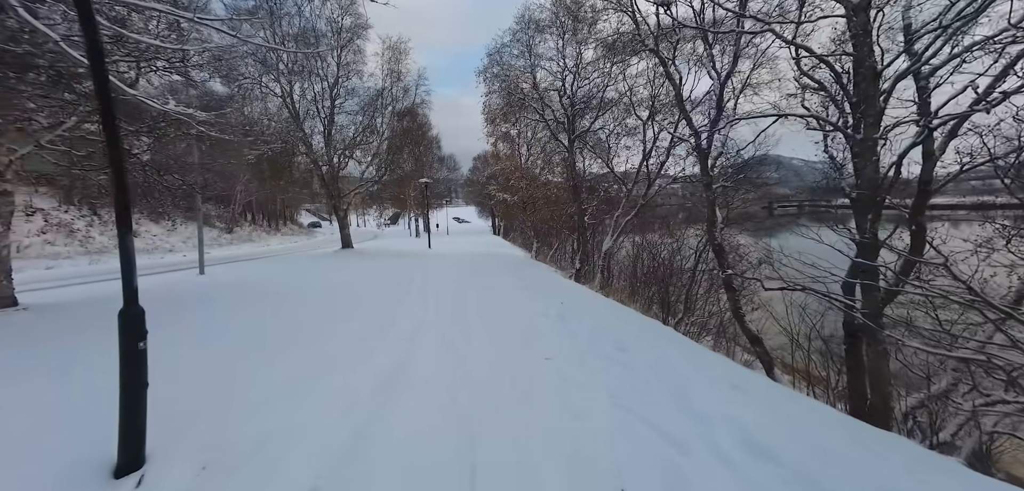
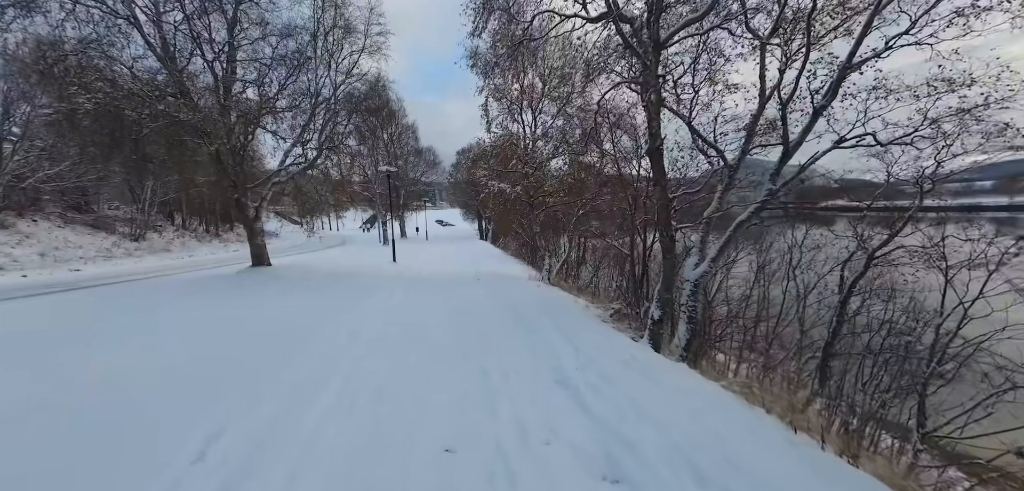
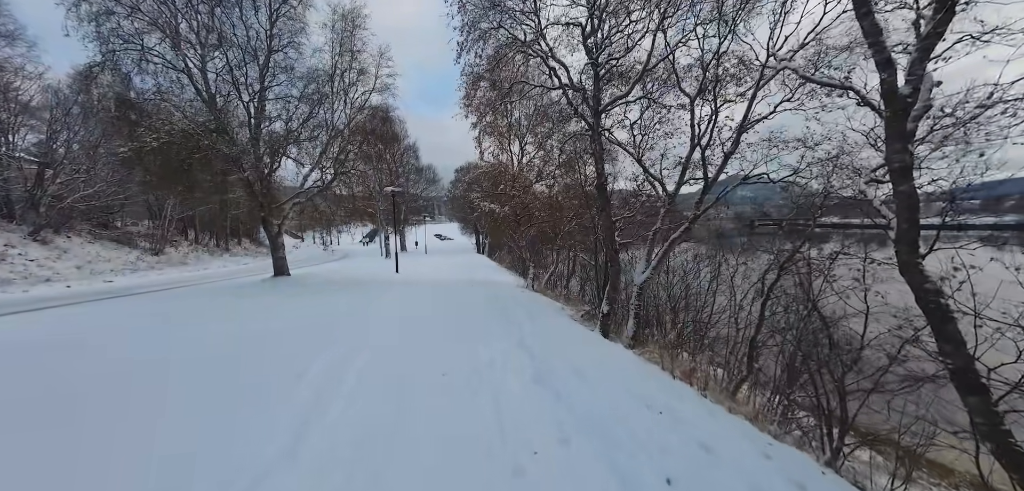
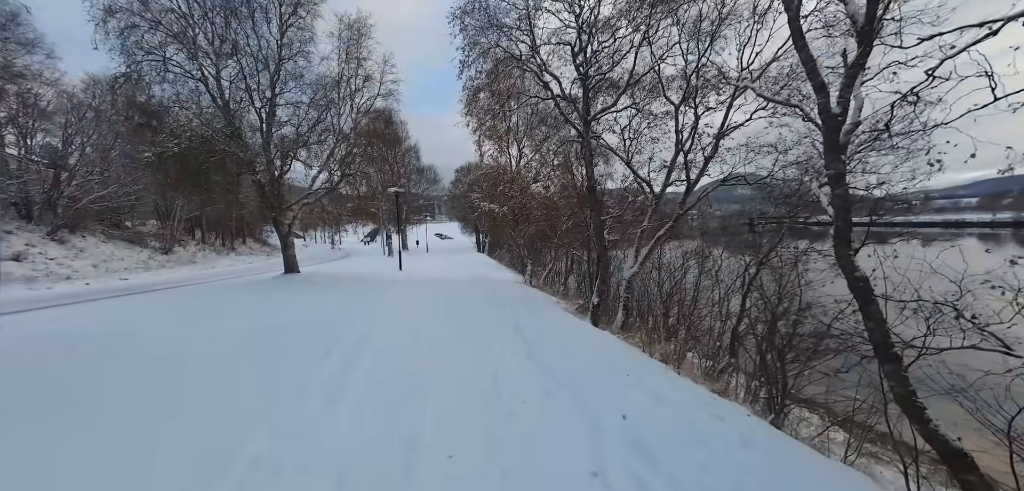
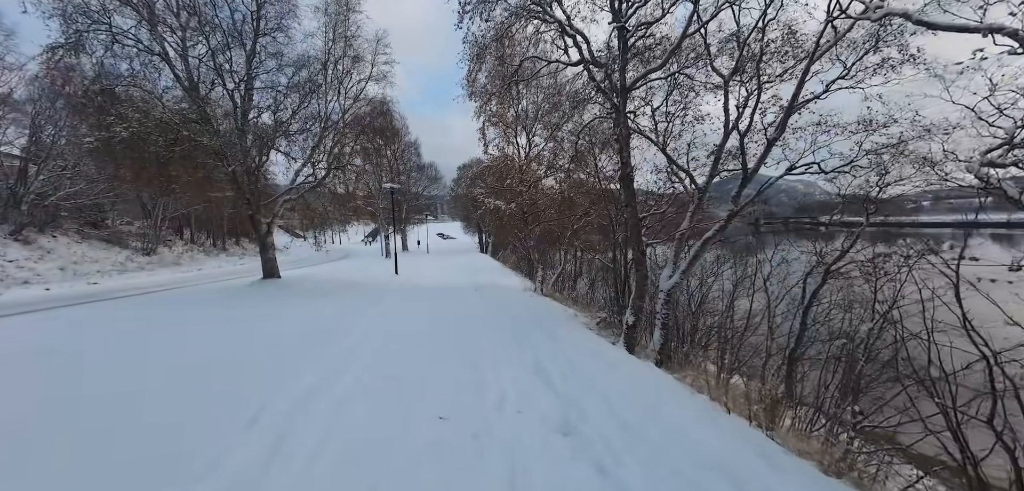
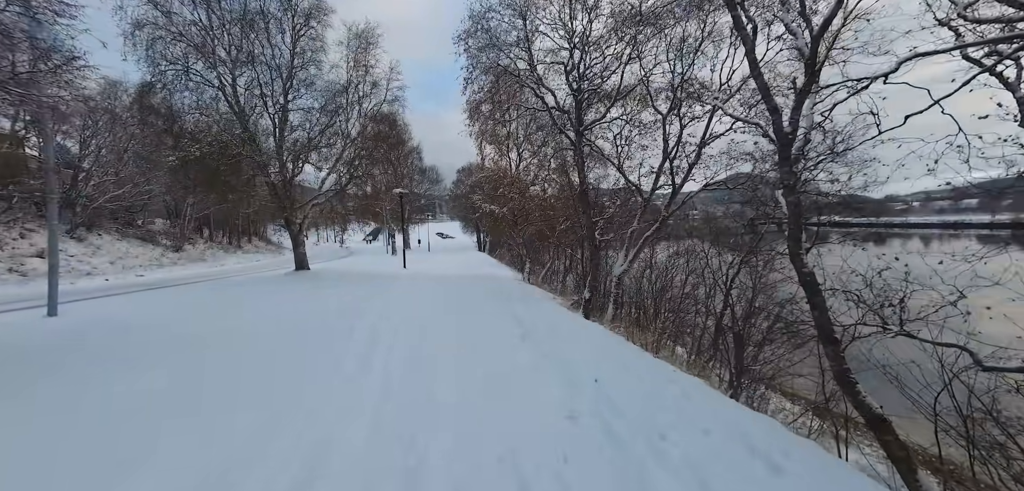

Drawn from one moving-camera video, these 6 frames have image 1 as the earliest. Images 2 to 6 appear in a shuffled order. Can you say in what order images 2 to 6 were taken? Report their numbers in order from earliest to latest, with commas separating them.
6, 4, 3, 5, 2
